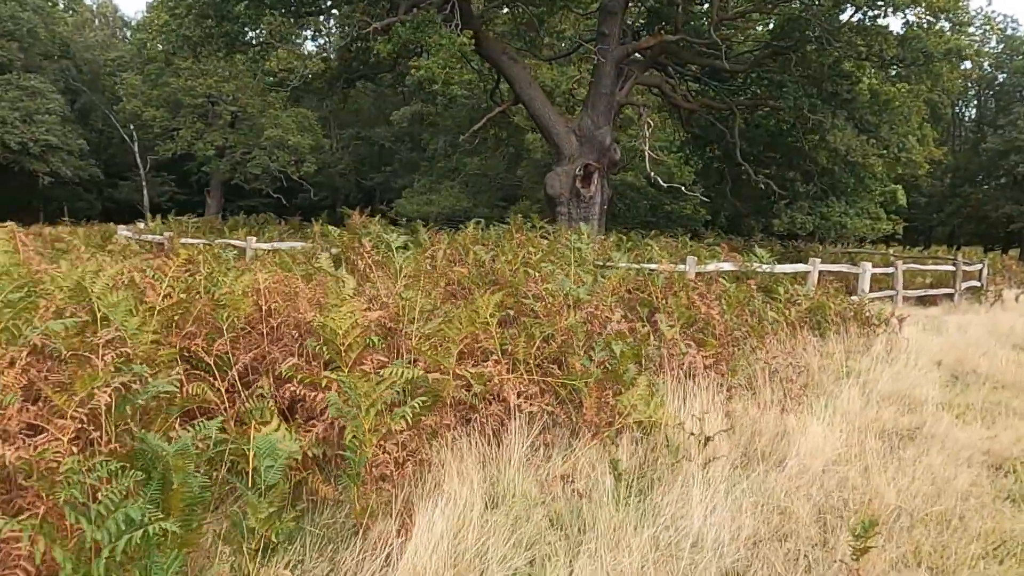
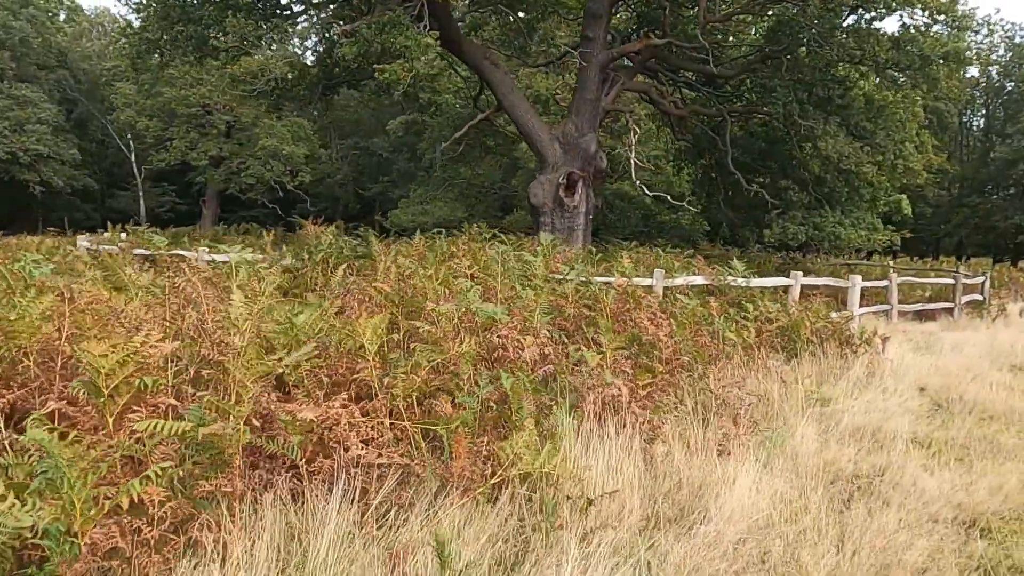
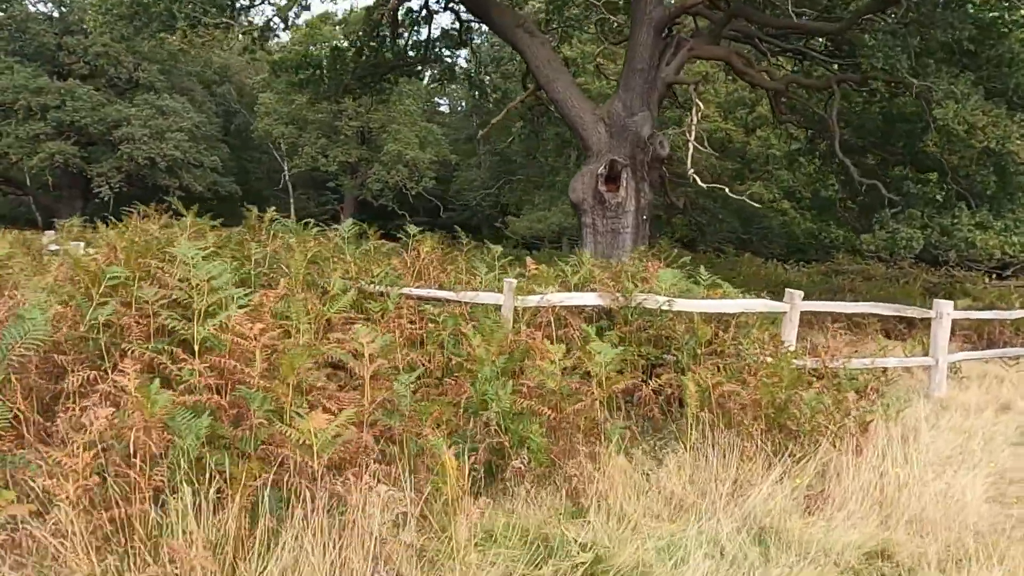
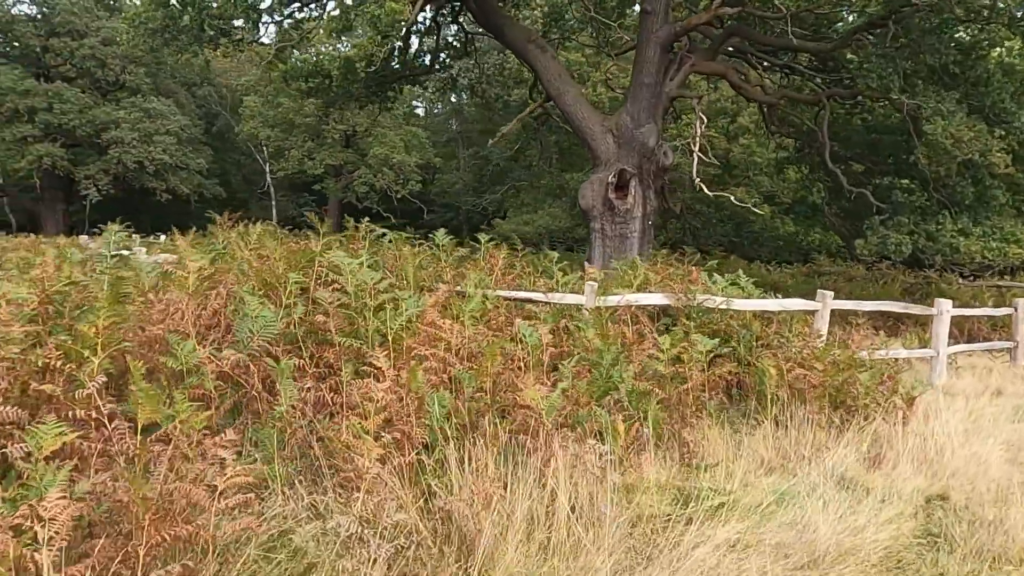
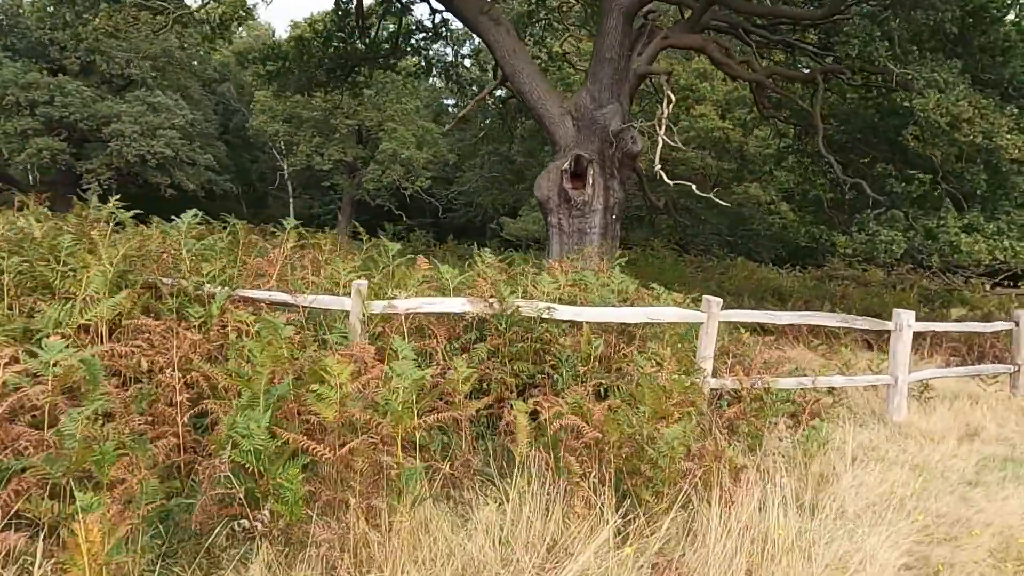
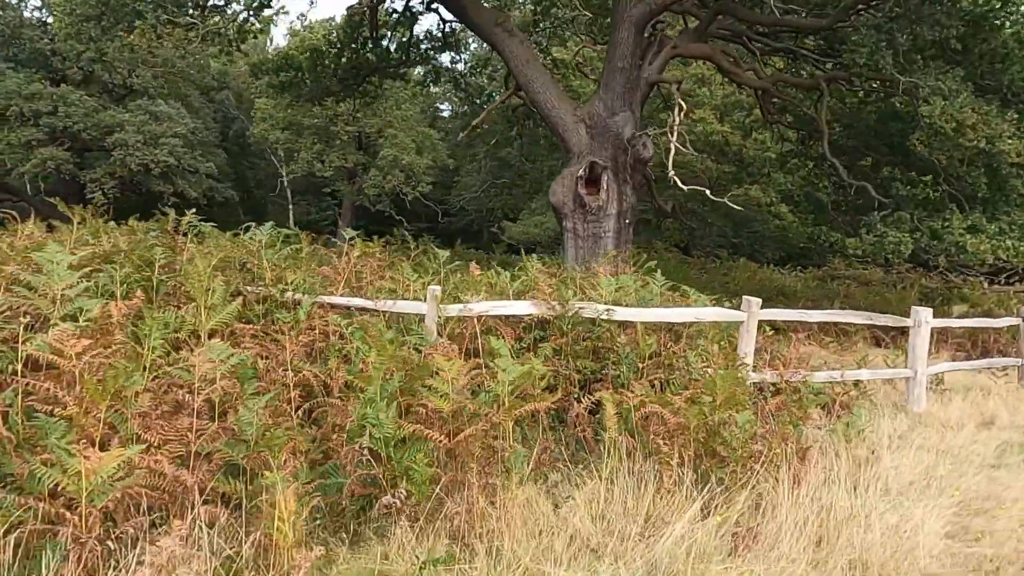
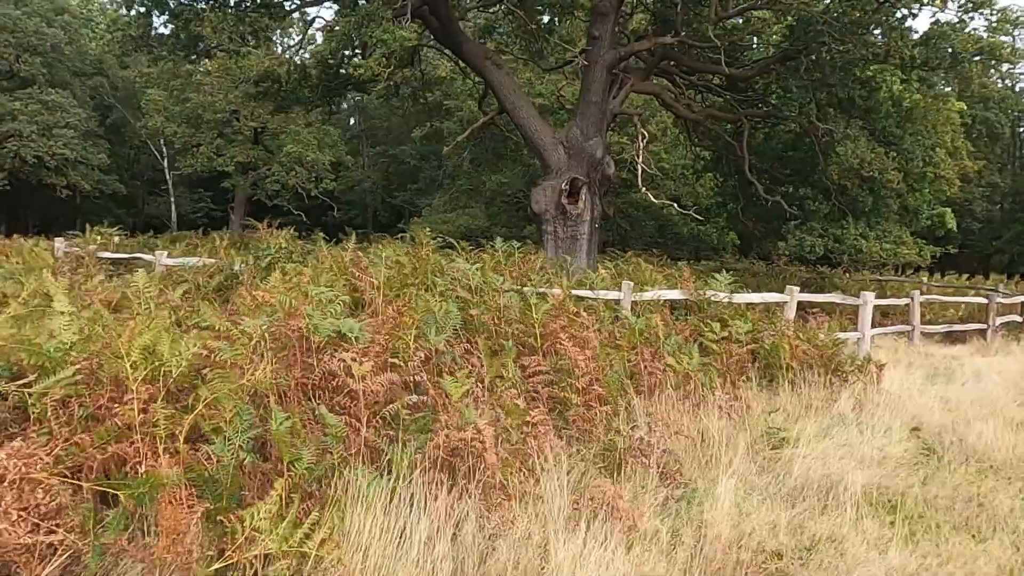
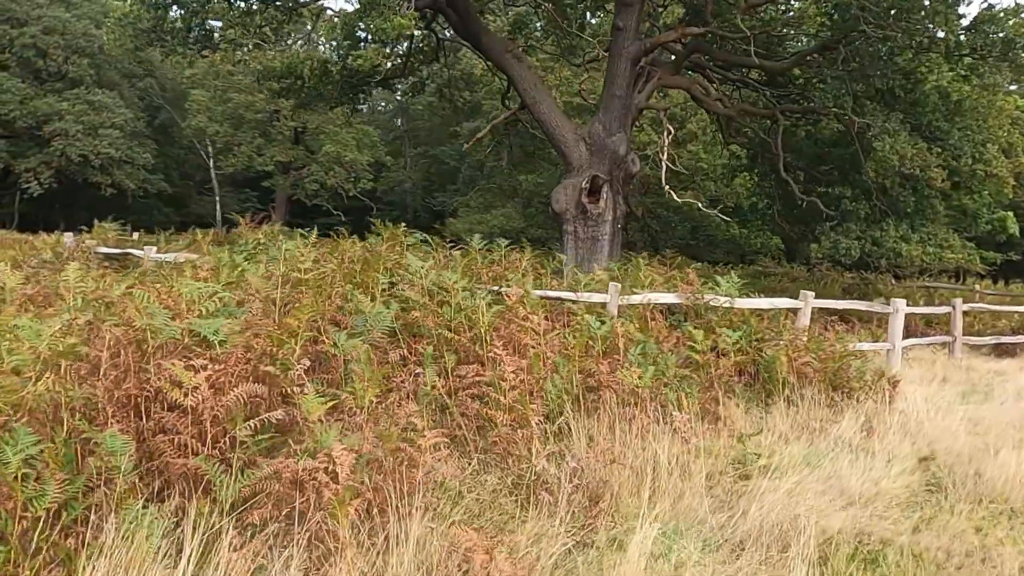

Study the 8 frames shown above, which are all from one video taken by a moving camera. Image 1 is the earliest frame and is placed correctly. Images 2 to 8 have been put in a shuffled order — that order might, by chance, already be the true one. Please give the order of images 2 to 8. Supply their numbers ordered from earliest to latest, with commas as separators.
2, 7, 8, 4, 3, 6, 5
